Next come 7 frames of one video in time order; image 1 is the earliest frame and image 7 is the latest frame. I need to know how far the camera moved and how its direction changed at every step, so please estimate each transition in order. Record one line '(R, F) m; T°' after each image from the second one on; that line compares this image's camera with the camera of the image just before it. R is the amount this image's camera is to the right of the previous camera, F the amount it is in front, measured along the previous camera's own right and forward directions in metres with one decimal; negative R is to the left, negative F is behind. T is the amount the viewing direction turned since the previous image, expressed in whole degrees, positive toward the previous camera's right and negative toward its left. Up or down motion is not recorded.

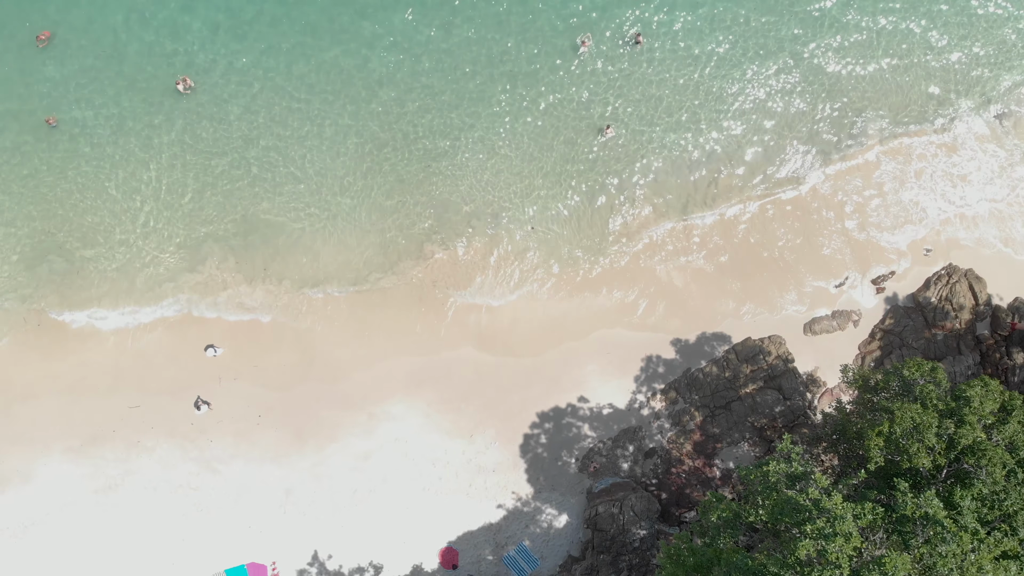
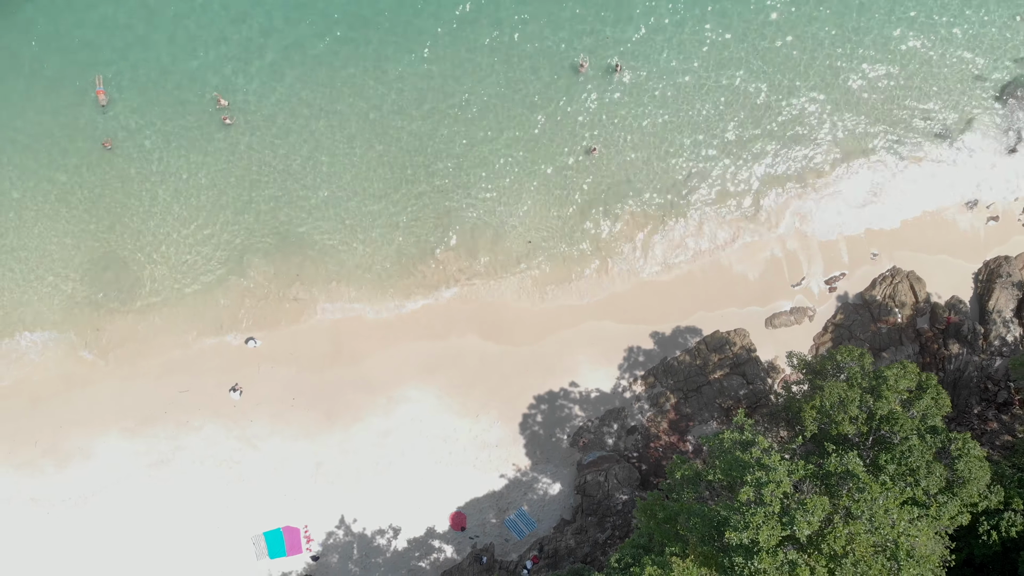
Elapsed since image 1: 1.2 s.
(0.0, -3.3) m; 0°
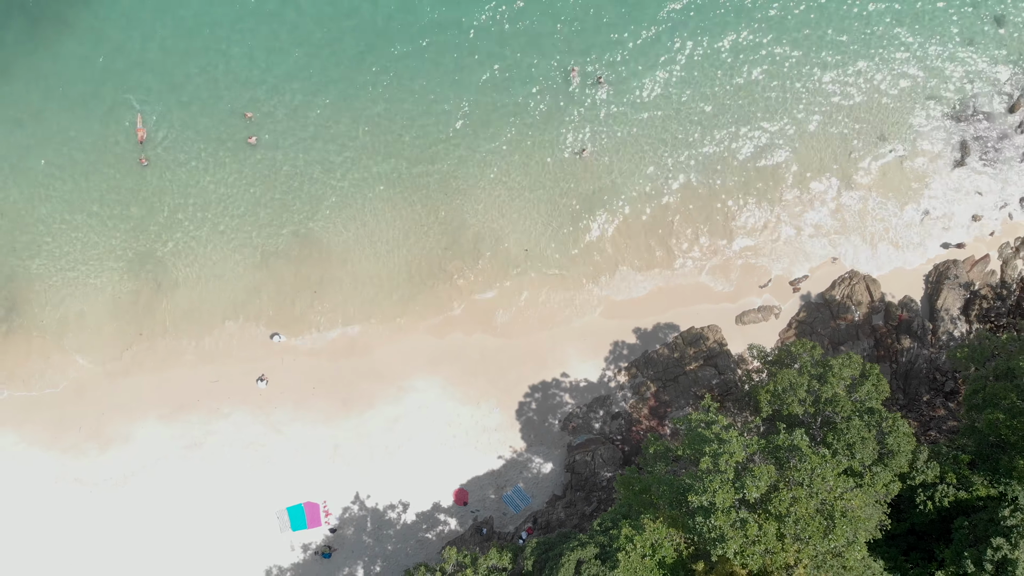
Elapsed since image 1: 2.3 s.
(+0.2, -2.9) m; 0°
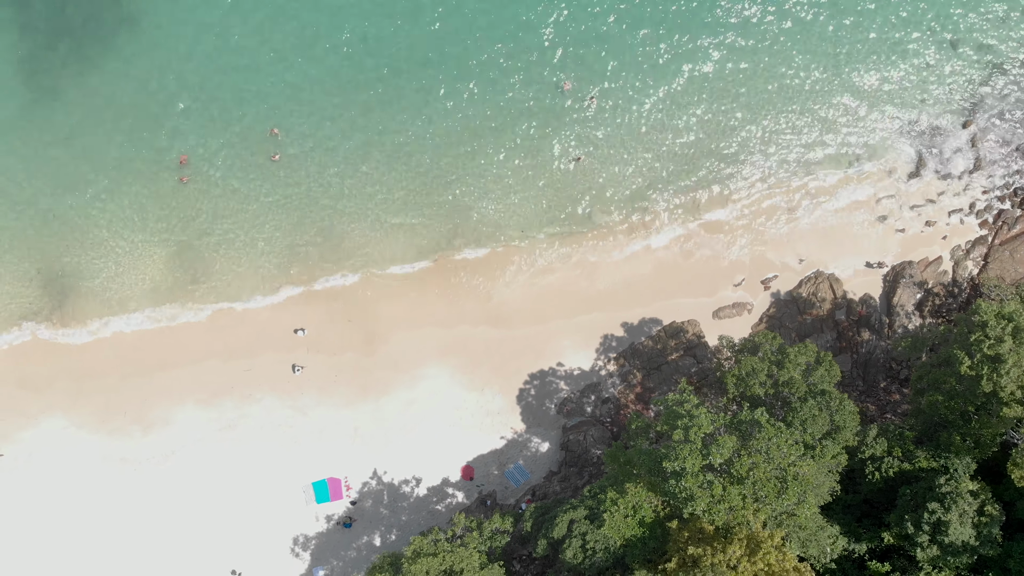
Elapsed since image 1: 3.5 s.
(0.0, -3.4) m; 0°
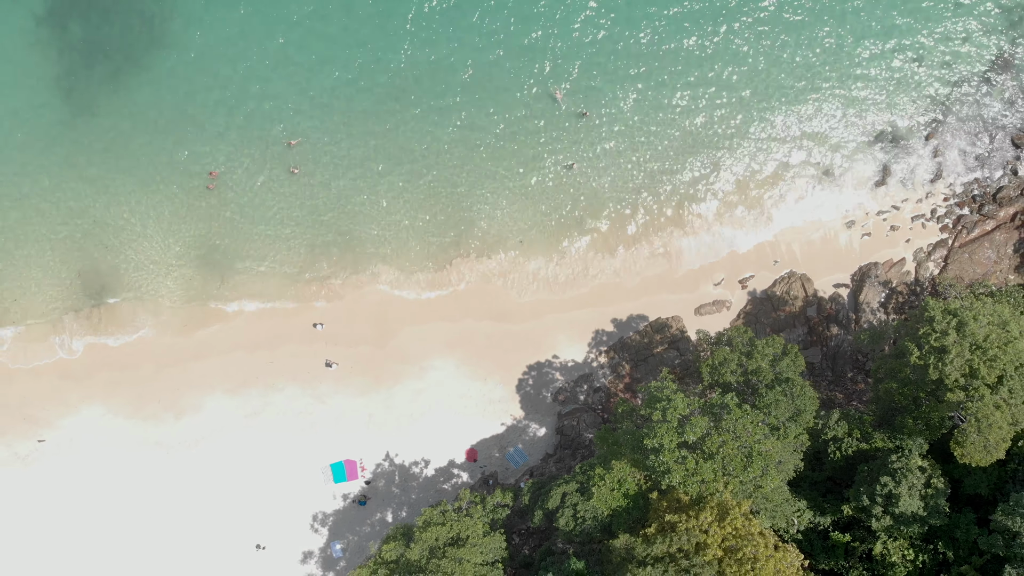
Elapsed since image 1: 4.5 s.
(+0.1, -3.1) m; 0°
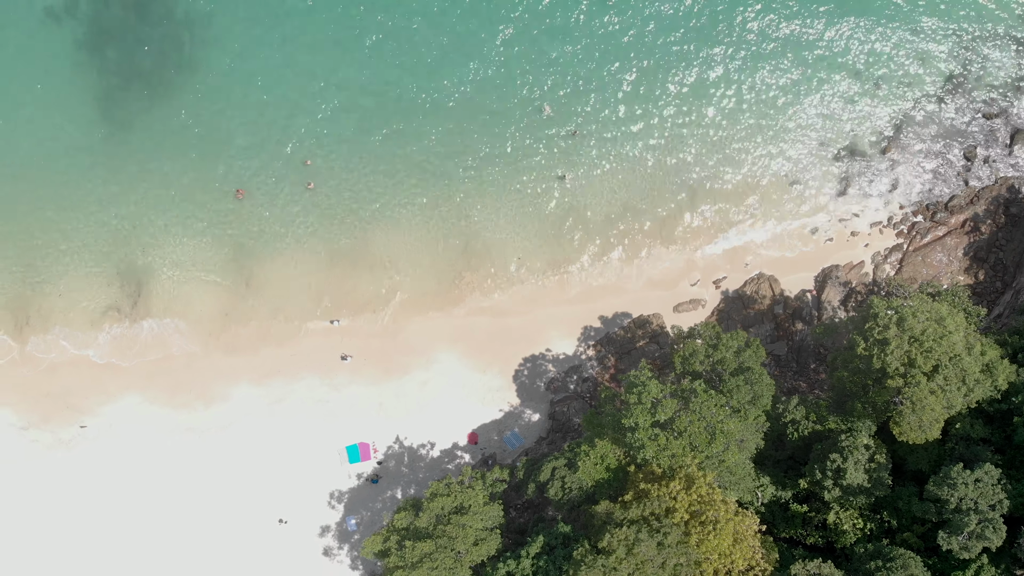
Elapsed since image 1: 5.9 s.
(+0.2, -3.9) m; 0°
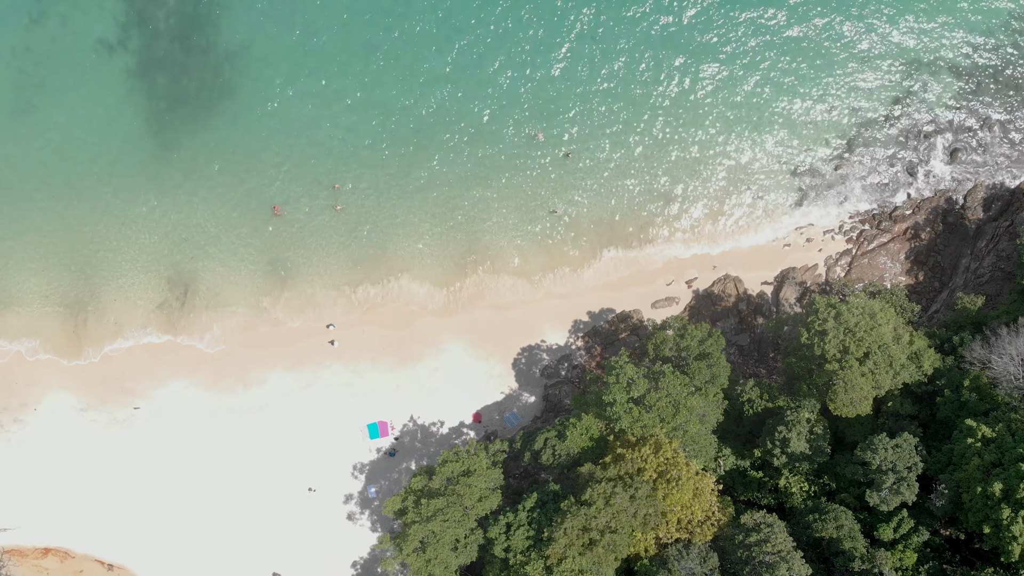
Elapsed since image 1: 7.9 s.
(+0.1, -5.9) m; 0°
